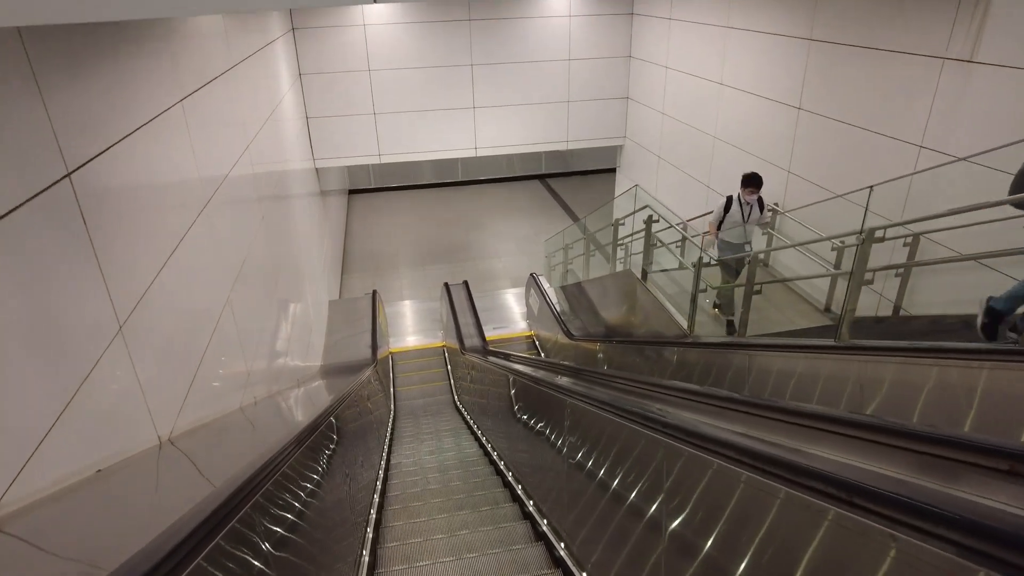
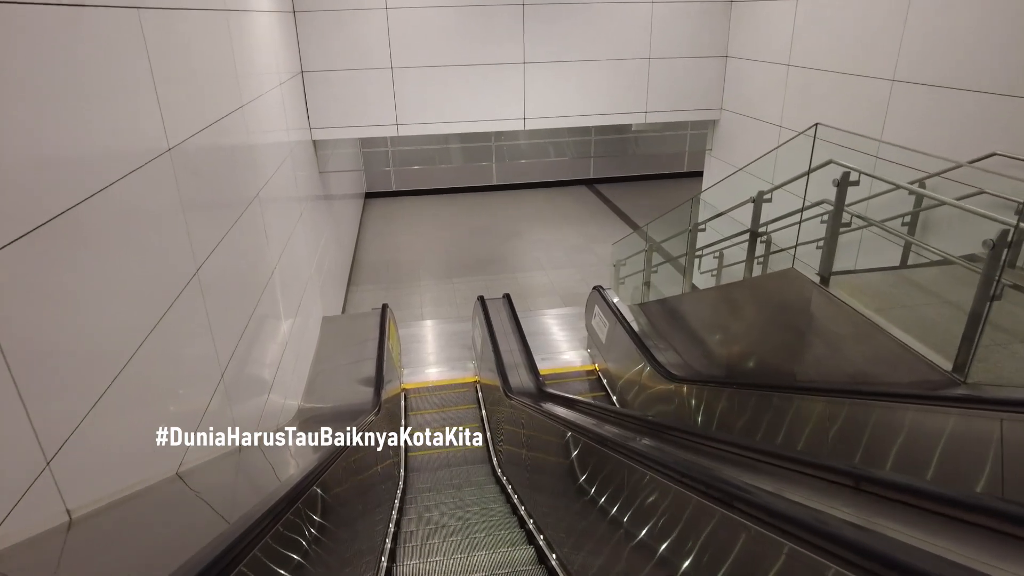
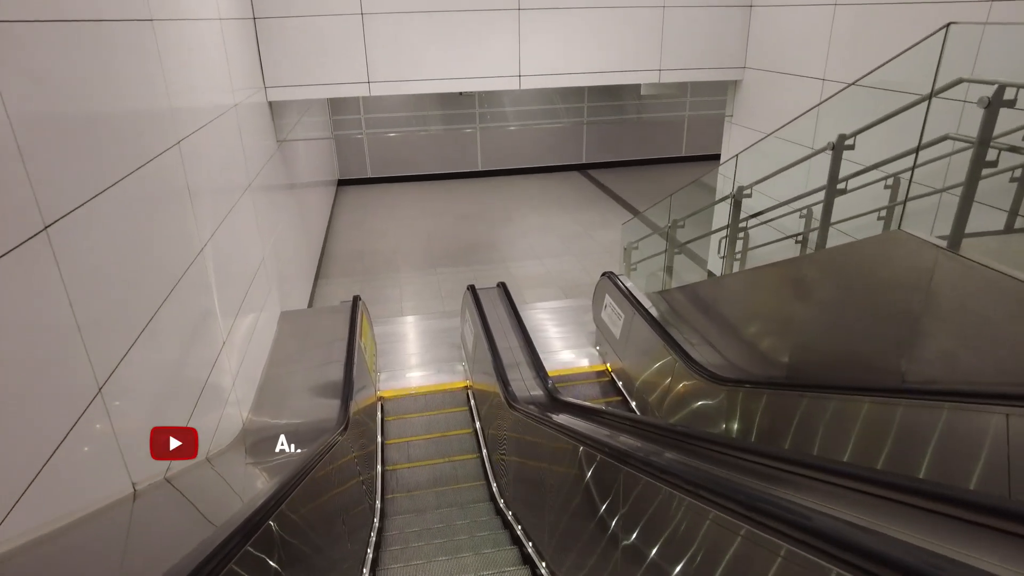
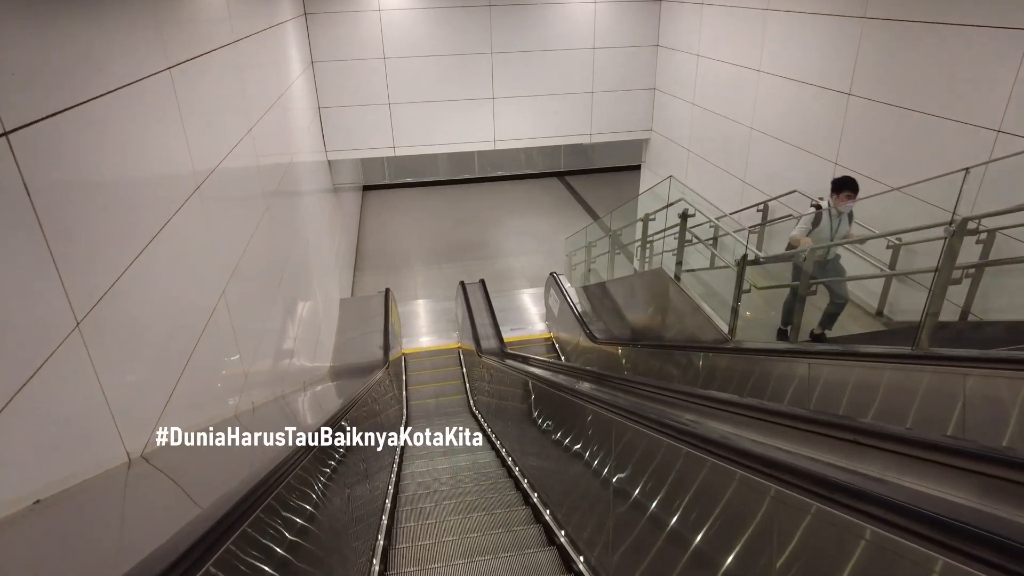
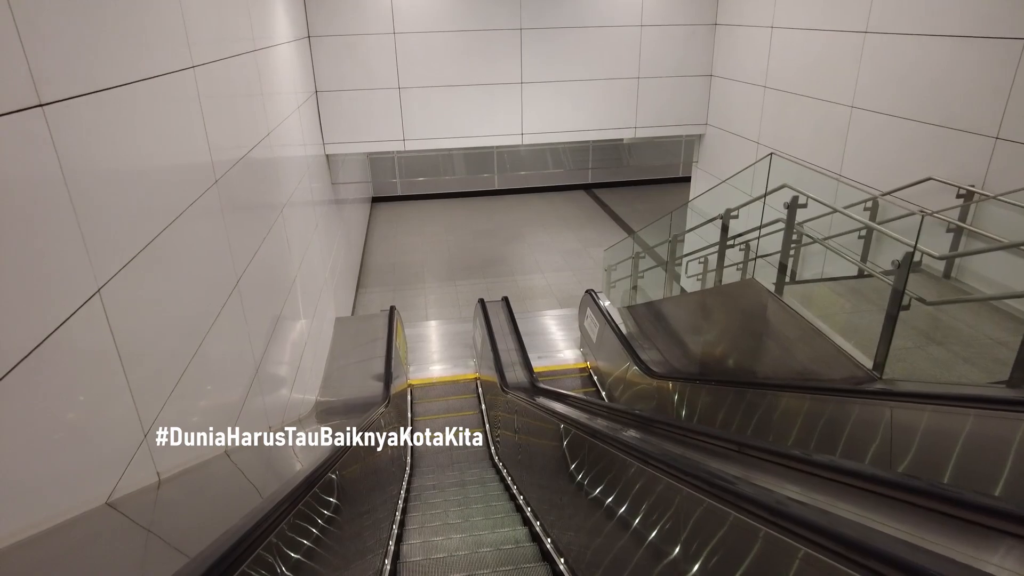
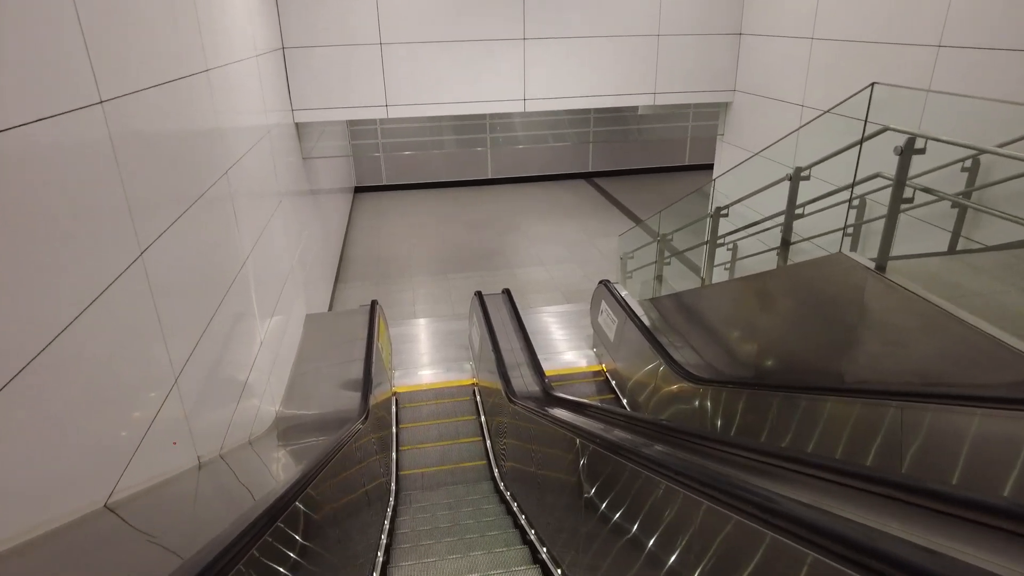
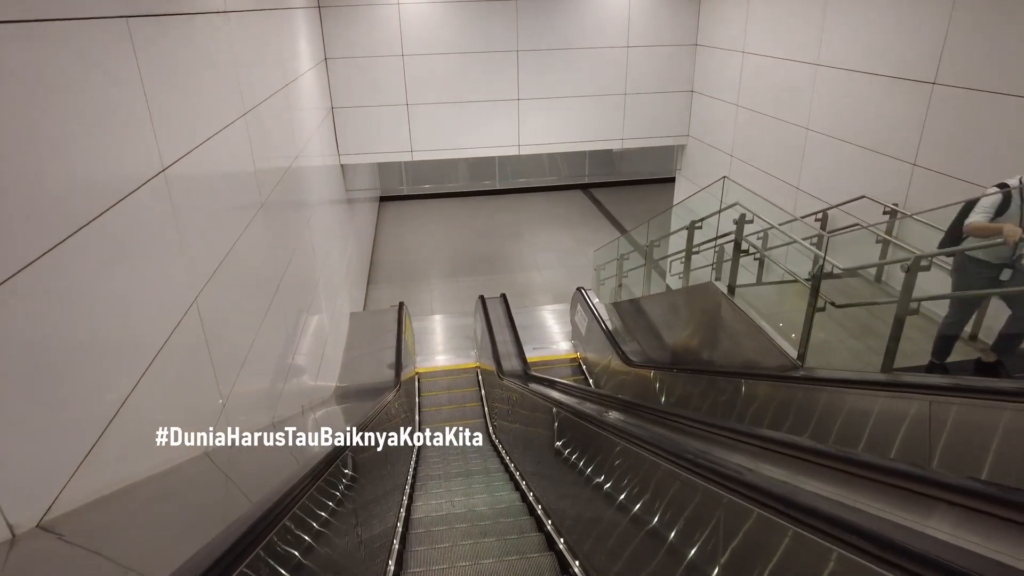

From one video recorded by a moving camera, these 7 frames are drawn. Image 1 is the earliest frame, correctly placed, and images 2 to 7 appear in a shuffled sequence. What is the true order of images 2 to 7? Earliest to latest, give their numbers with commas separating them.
4, 7, 5, 2, 6, 3
